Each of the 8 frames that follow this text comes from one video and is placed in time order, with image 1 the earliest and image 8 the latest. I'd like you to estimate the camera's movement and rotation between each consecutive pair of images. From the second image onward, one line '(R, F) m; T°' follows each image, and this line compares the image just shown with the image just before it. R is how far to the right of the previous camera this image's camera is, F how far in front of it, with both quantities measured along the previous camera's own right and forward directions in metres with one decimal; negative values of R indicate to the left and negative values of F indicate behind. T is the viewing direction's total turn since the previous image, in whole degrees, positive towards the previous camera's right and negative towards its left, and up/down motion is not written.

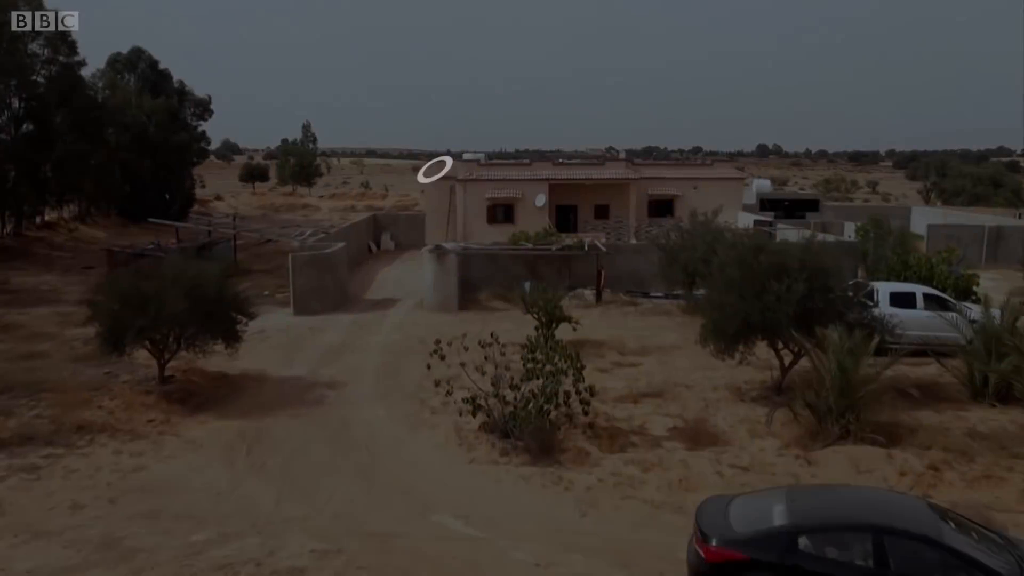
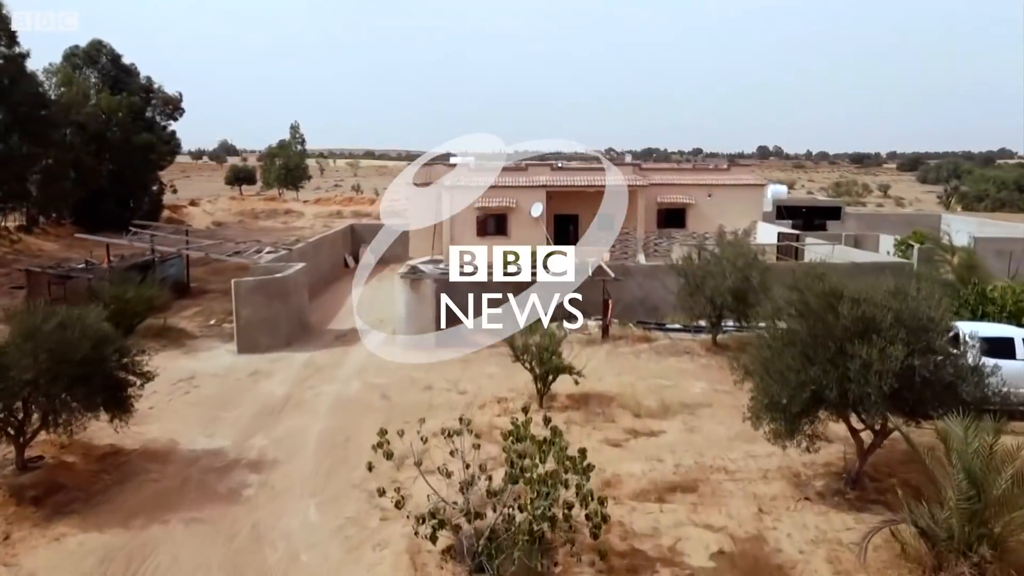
(+0.2, +3.4) m; 0°
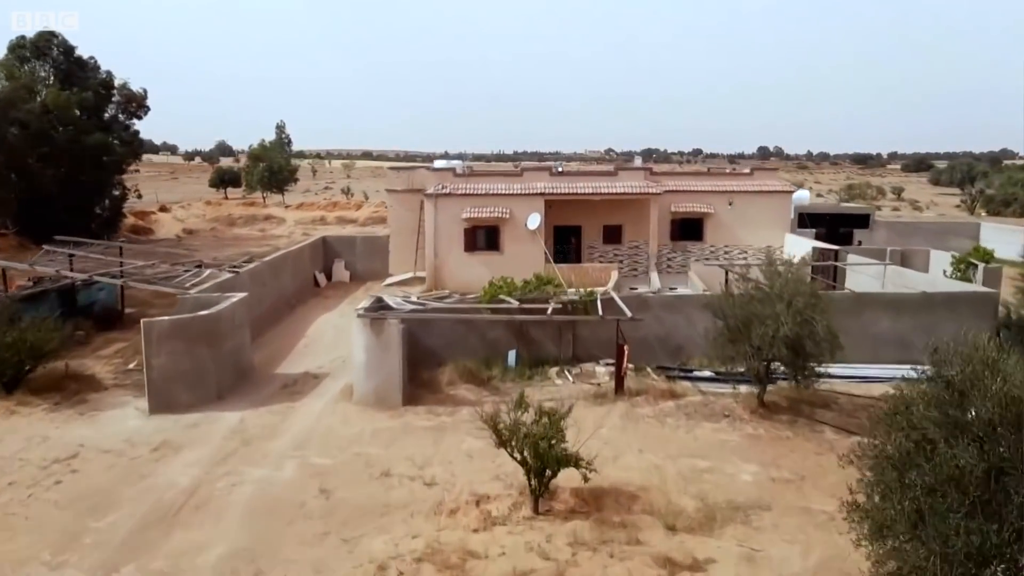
(+0.1, +3.6) m; 0°
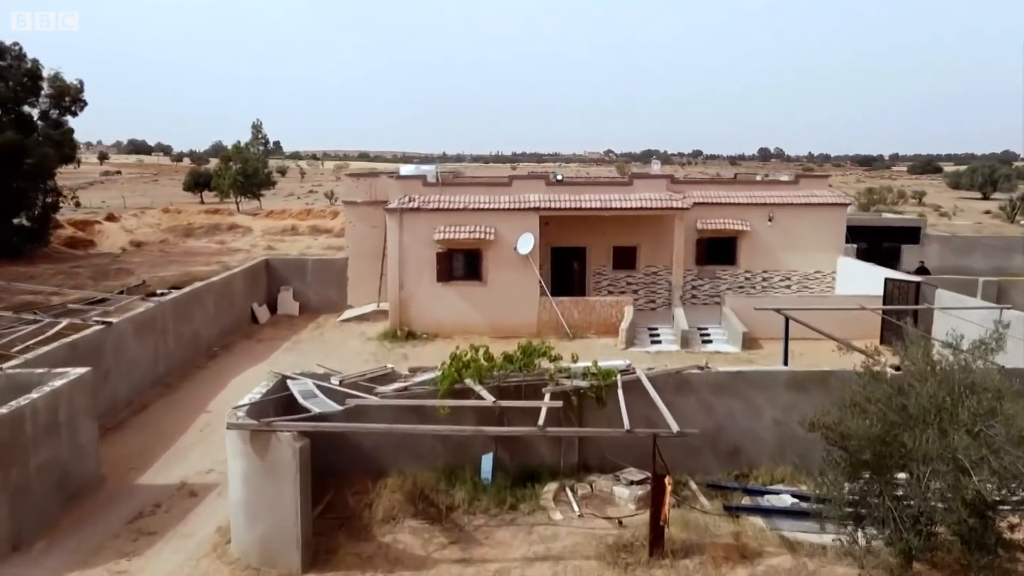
(+0.2, +5.2) m; 0°
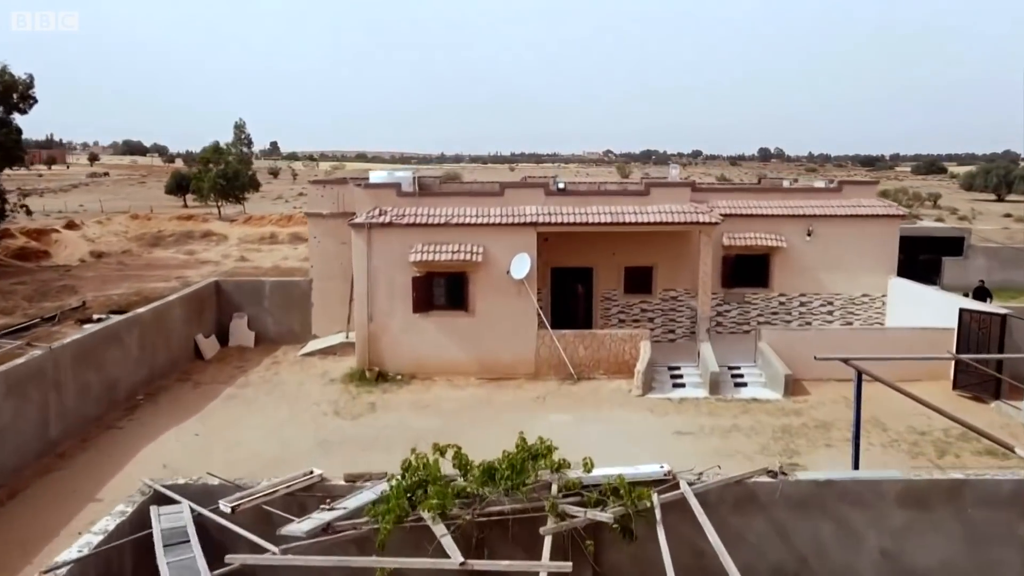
(+0.1, +3.3) m; 0°
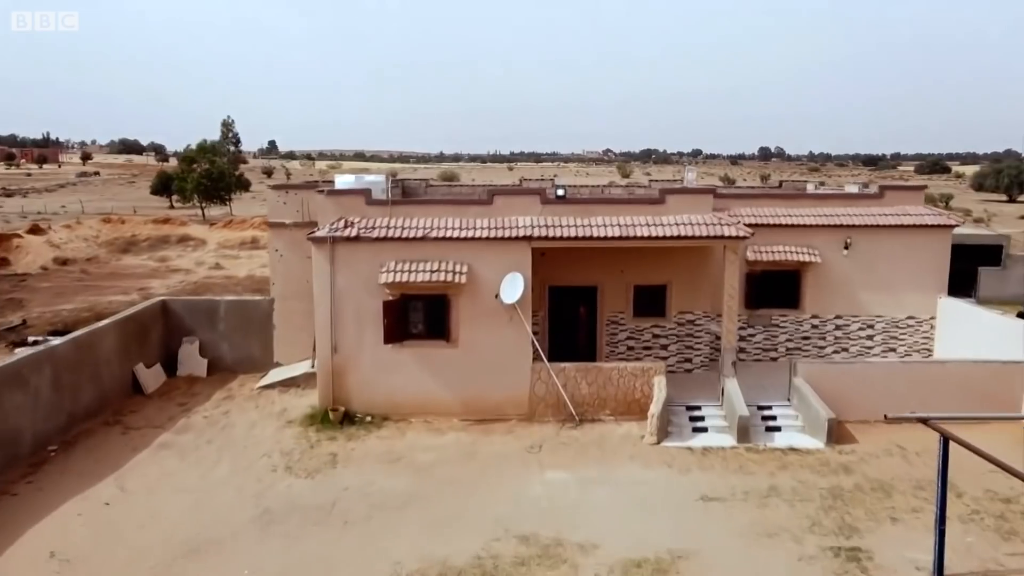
(+0.1, +2.4) m; 0°
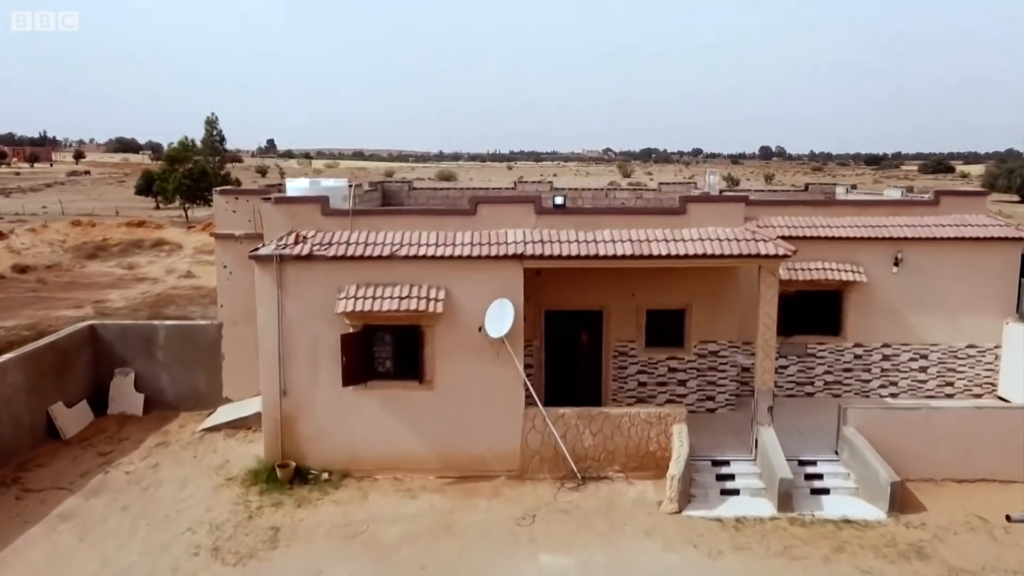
(+0.1, +2.4) m; 0°
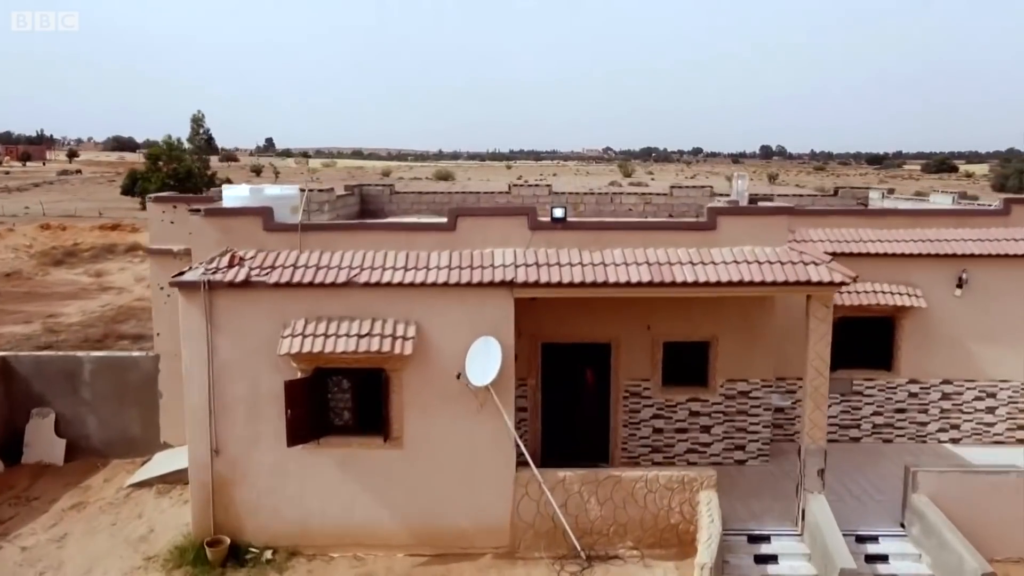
(+0.1, +2.2) m; 0°
